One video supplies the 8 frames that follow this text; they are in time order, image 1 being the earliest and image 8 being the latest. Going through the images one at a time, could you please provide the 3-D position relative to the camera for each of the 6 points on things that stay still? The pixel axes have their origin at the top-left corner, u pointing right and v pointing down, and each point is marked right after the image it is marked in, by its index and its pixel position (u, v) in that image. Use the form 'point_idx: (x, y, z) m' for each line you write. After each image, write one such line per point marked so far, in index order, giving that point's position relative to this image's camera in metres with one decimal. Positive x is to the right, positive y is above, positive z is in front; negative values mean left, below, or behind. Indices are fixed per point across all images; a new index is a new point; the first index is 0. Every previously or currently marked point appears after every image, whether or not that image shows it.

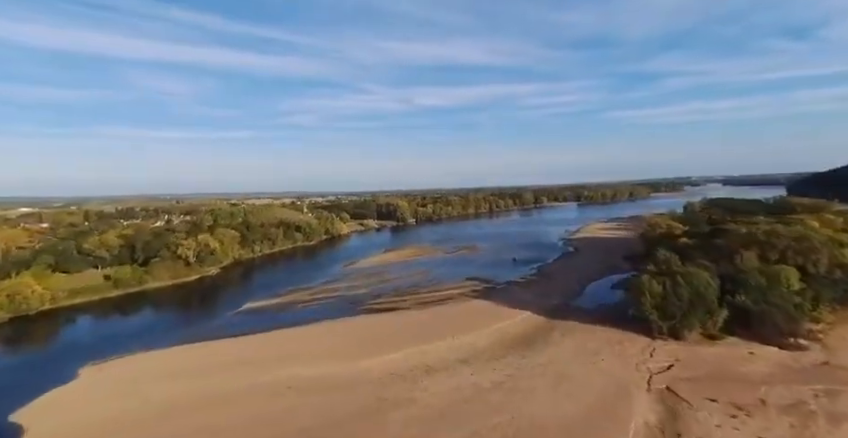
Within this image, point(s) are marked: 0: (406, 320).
0: (-1.0, -5.1, +19.3) m
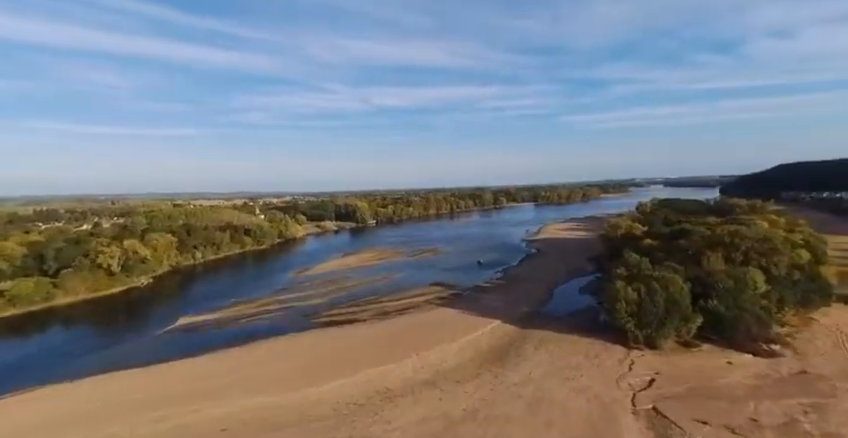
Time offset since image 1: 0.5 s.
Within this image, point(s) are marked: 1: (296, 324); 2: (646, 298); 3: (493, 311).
0: (-2.8, -5.3, +17.4) m
1: (-6.5, -5.3, +19.1) m
2: (+8.0, -2.8, +13.5) m
3: (+3.5, -4.7, +19.3) m
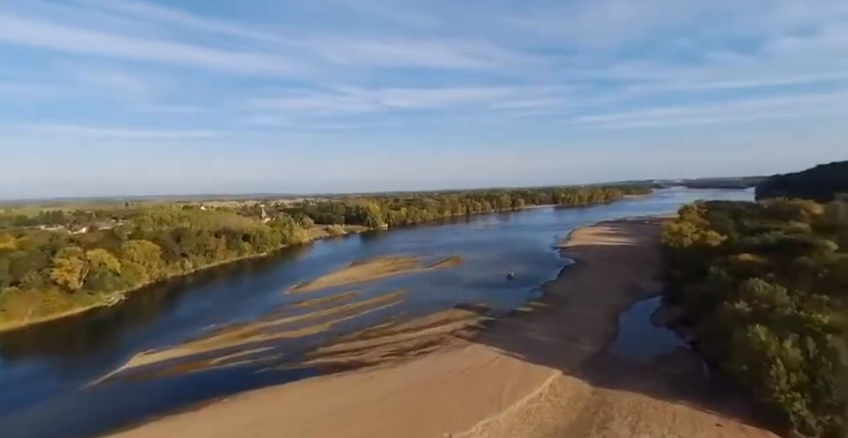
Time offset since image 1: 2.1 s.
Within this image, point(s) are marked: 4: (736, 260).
0: (-1.8, -5.6, +12.6) m
1: (-5.5, -5.6, +14.4) m
2: (+8.8, -3.1, +8.4) m
3: (+4.6, -5.1, +14.3) m
4: (+14.2, -1.9, +17.2) m
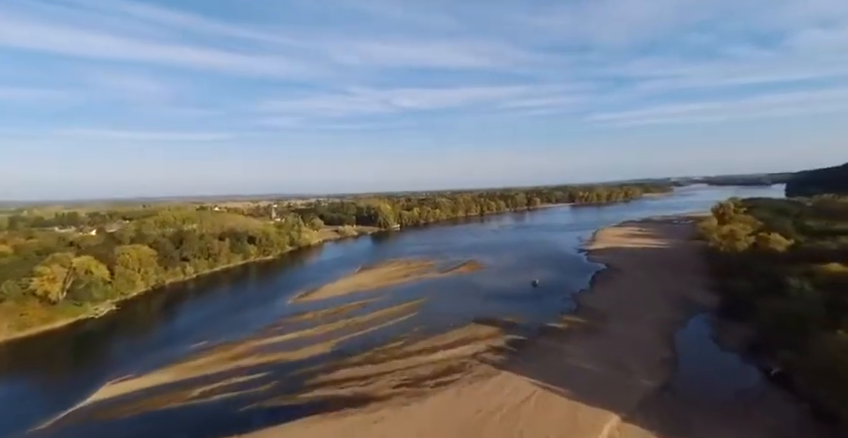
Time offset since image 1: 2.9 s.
0: (-1.2, -5.7, +10.2) m
1: (-4.8, -5.8, +12.1) m
2: (+9.3, -3.3, +5.6) m
3: (+5.2, -5.2, +11.6) m
4: (+14.9, -1.9, +14.2) m
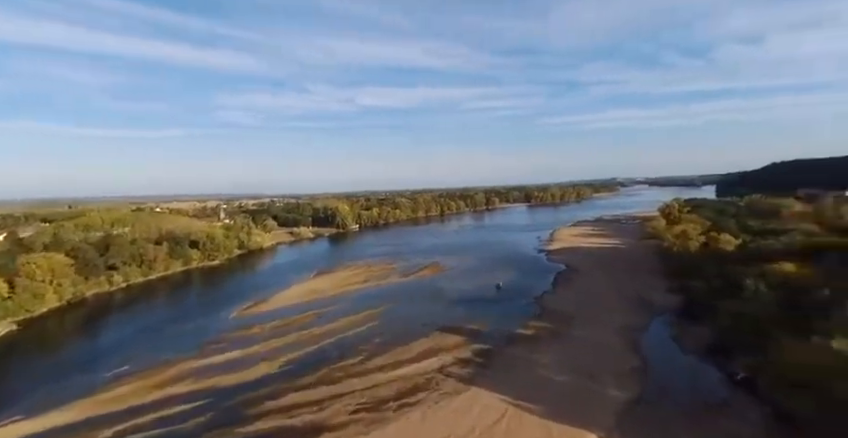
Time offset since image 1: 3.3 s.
0: (-2.1, -5.9, +8.8) m
1: (-5.9, -5.9, +10.4) m
2: (+8.8, -3.4, +5.4) m
3: (+4.1, -5.3, +11.0) m
4: (+13.4, -2.0, +14.6) m
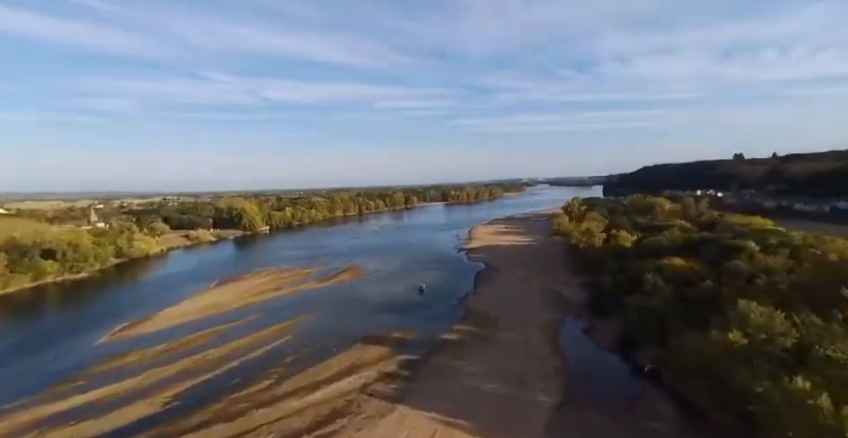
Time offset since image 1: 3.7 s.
0: (-3.6, -6.1, +7.1) m
1: (-7.6, -6.2, +7.8) m
2: (+7.8, -3.4, +6.1) m
3: (+2.0, -5.4, +10.6) m
4: (+10.3, -2.0, +16.1) m
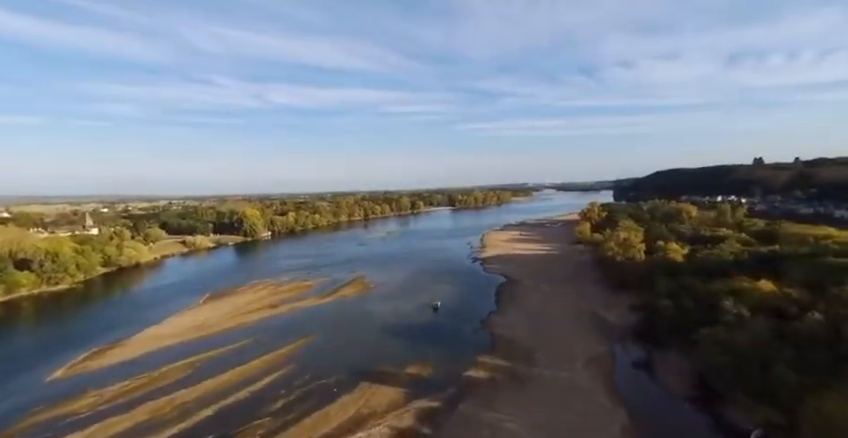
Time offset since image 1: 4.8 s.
0: (-2.9, -6.3, +4.2) m
1: (-7.0, -6.4, +4.9) m
2: (+8.4, -3.7, +3.1) m
3: (+2.7, -5.7, +7.6) m
4: (+11.1, -2.4, +13.0) m
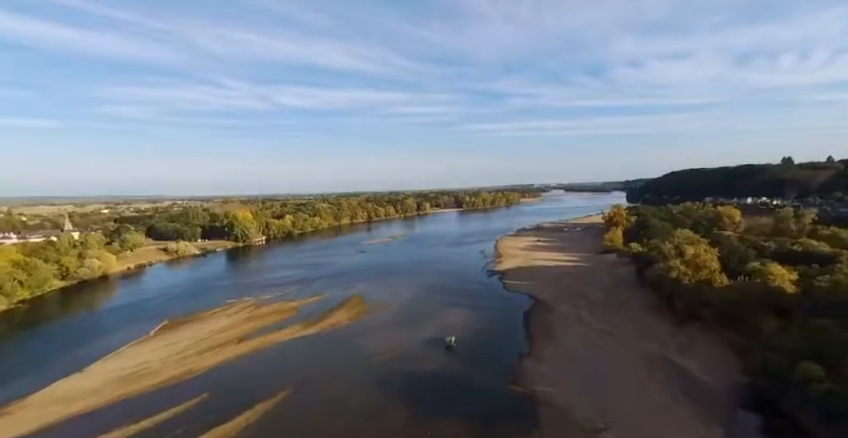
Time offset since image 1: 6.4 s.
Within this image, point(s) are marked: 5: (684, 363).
0: (-2.7, -6.8, -0.7) m
1: (-6.8, -6.9, +0.1) m
2: (+8.6, -4.2, -2.0) m
3: (+2.9, -6.2, +2.6) m
4: (+11.4, -2.9, +7.9) m
5: (+9.4, -4.9, +14.1) m
